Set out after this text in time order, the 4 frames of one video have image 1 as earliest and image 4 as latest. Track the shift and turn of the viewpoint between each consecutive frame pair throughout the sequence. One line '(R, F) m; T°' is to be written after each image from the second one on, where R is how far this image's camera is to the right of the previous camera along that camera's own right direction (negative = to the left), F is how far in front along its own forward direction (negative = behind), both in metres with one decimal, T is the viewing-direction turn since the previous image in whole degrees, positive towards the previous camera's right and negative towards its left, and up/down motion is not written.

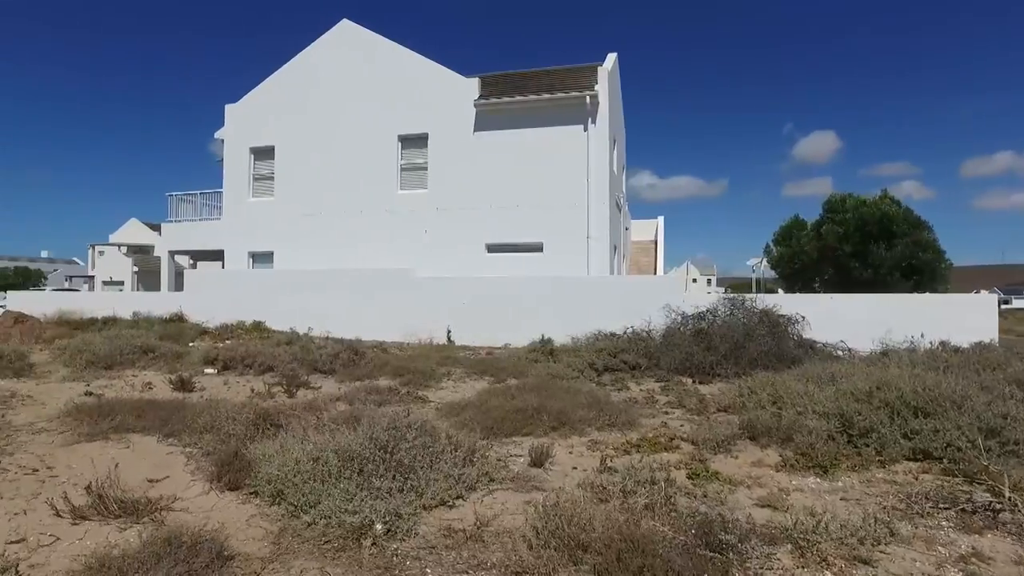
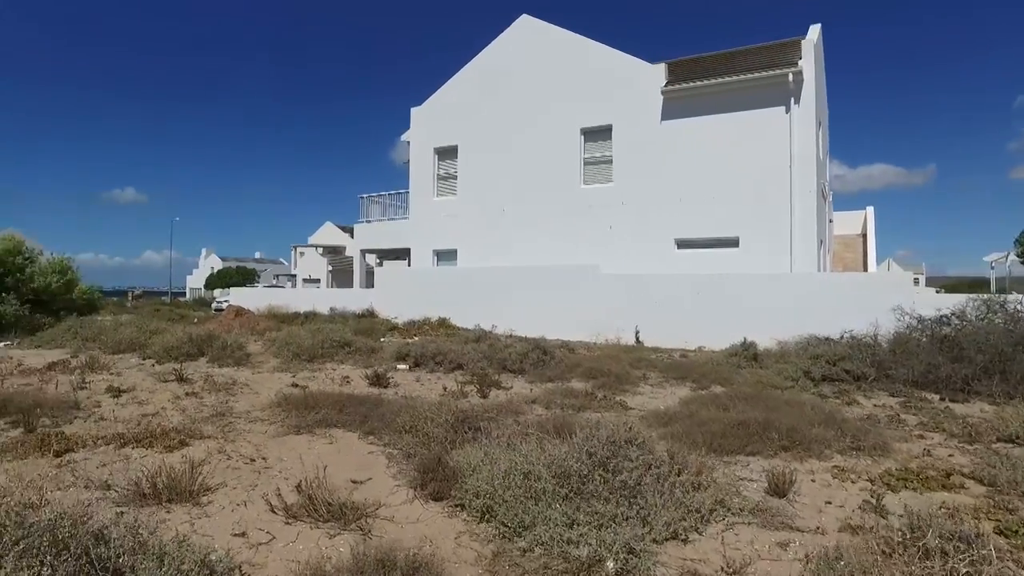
(-0.4, +0.6) m; -13°
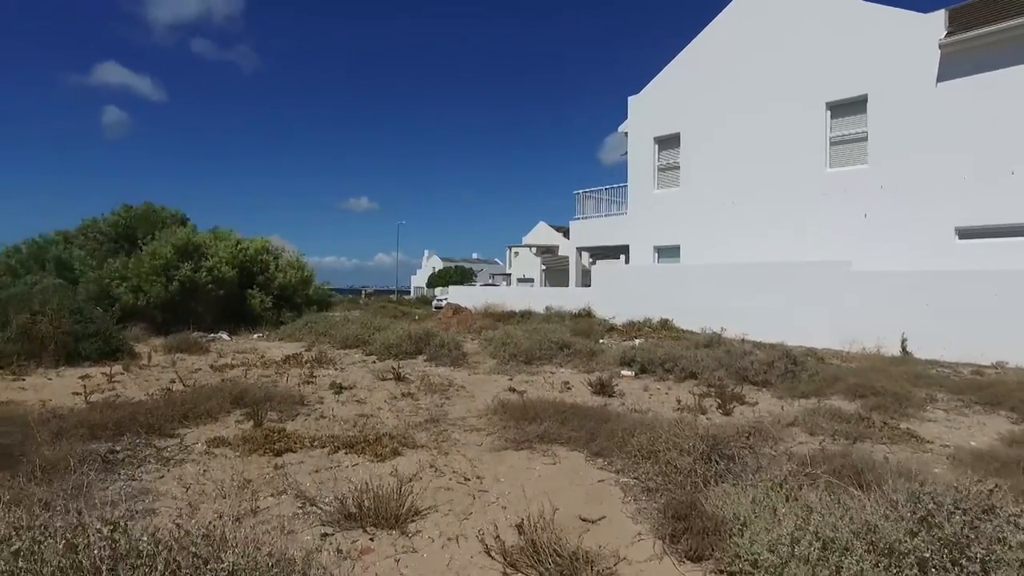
(-0.4, +1.0) m; -17°
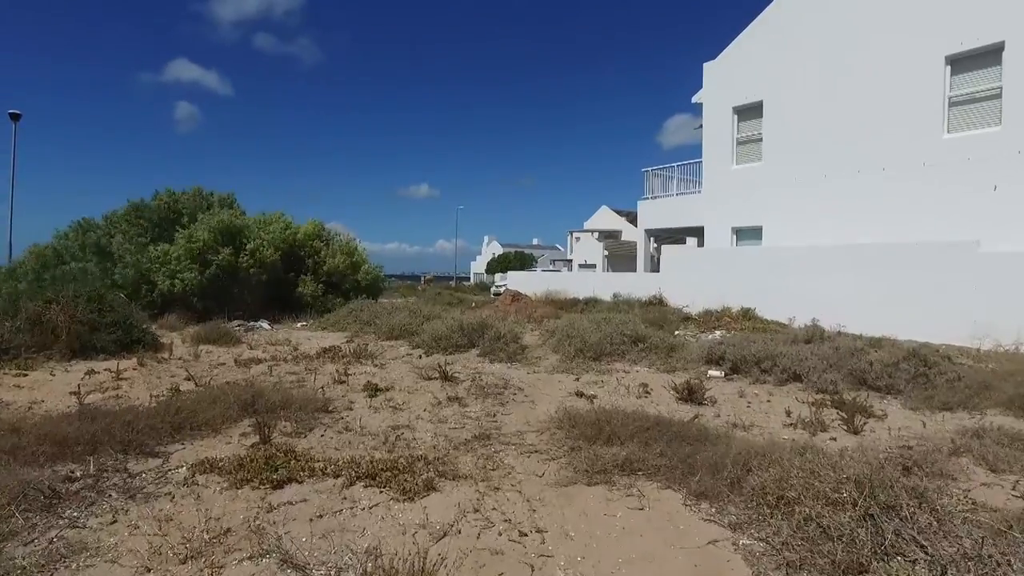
(-0.1, +1.4) m; -5°
